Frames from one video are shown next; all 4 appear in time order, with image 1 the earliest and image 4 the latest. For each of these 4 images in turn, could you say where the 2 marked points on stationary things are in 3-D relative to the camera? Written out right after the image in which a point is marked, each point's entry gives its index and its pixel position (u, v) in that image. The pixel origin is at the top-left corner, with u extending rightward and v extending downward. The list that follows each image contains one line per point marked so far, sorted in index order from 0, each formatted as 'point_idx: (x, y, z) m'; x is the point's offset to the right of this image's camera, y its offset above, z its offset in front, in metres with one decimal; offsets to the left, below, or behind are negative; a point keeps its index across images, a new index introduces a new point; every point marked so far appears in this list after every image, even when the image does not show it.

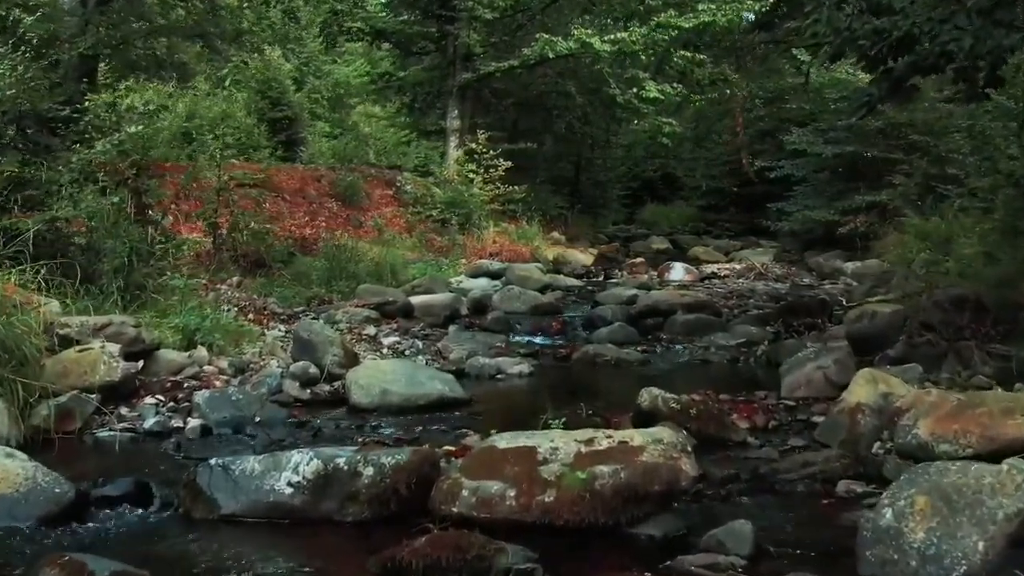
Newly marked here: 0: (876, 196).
0: (+7.0, +1.8, +17.1) m
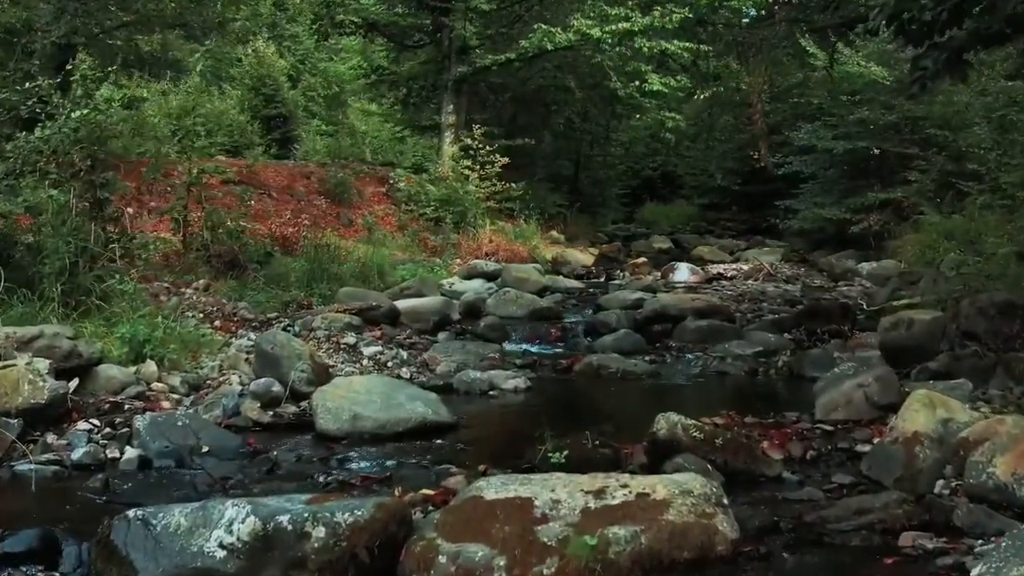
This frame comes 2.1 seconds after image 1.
0: (+7.0, +1.7, +16.2) m
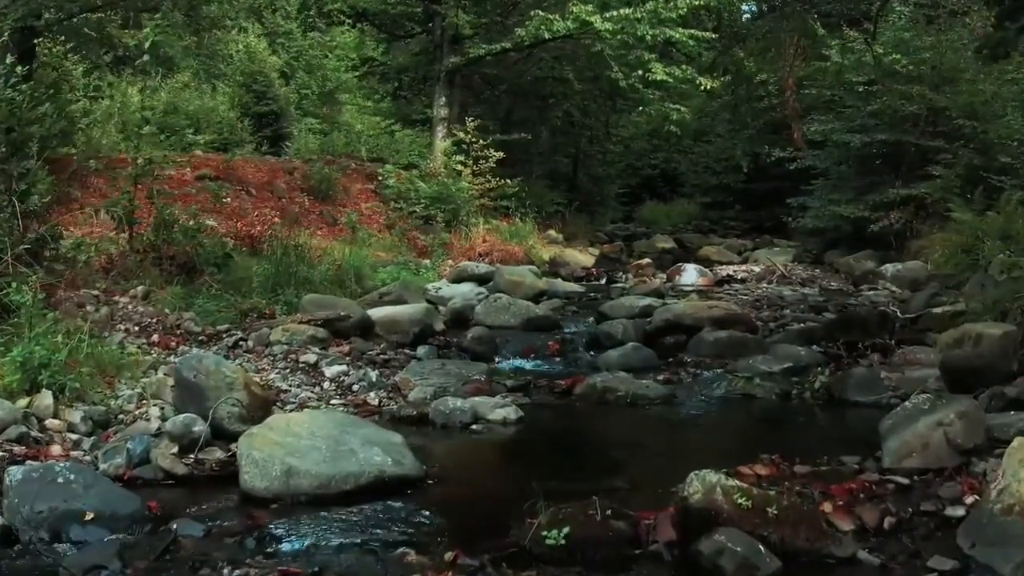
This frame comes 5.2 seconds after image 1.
0: (+6.9, +1.7, +15.0) m
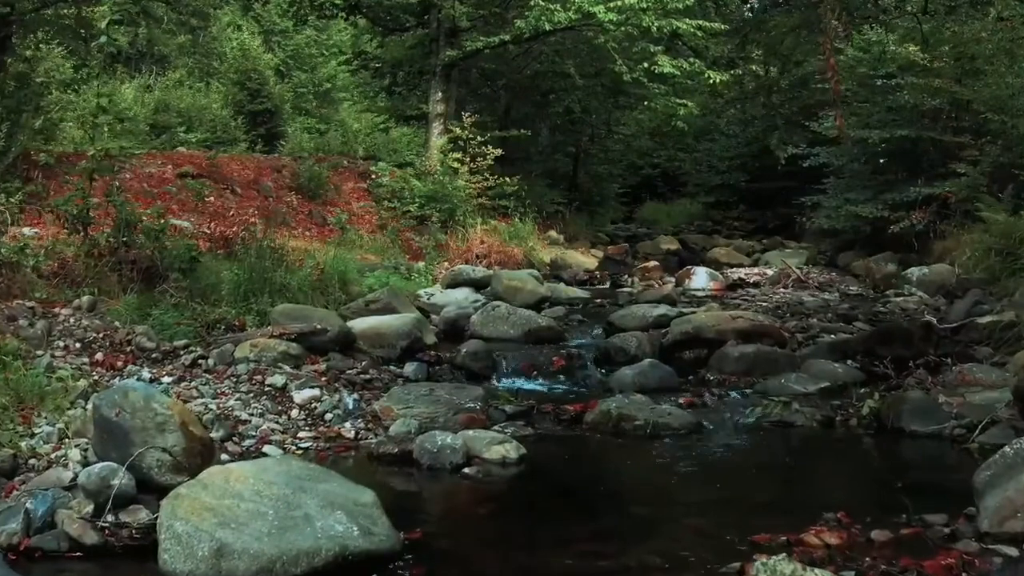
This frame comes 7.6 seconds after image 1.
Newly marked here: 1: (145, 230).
0: (+6.9, +1.6, +14.1) m
1: (-3.3, +0.5, +7.8) m
